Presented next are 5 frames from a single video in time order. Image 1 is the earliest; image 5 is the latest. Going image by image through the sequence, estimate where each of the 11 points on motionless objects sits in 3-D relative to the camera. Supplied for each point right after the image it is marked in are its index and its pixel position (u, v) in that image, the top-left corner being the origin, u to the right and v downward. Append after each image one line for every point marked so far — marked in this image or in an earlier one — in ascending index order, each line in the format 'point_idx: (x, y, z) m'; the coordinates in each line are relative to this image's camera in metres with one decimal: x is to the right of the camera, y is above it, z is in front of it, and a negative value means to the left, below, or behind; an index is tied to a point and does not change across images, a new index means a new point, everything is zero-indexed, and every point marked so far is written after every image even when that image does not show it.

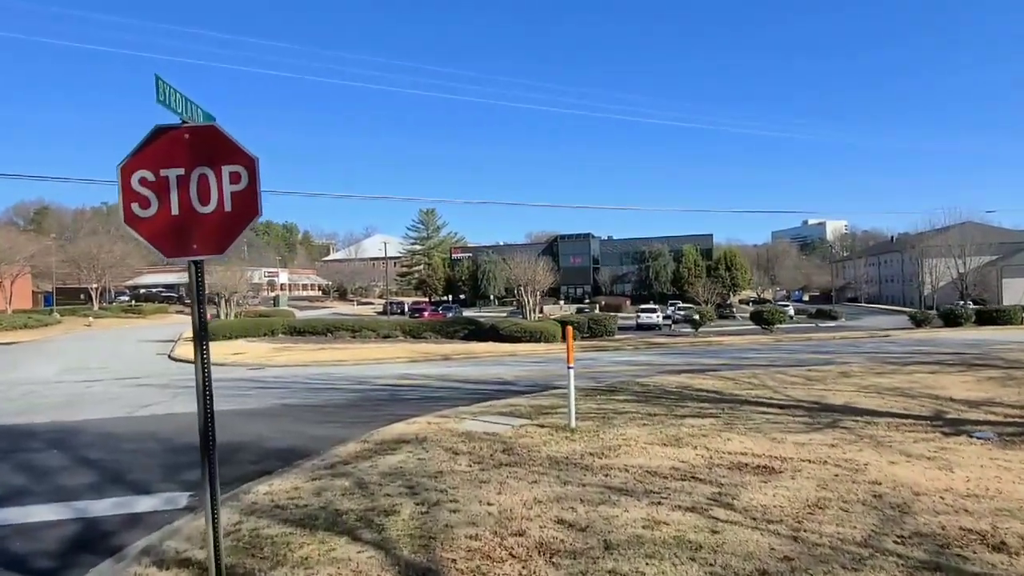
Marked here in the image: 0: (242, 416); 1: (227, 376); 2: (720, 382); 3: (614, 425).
0: (-4.3, -2.0, +10.7) m
1: (-8.1, -2.5, +19.1) m
2: (+4.1, -1.8, +13.1) m
3: (+1.3, -1.8, +8.6) m
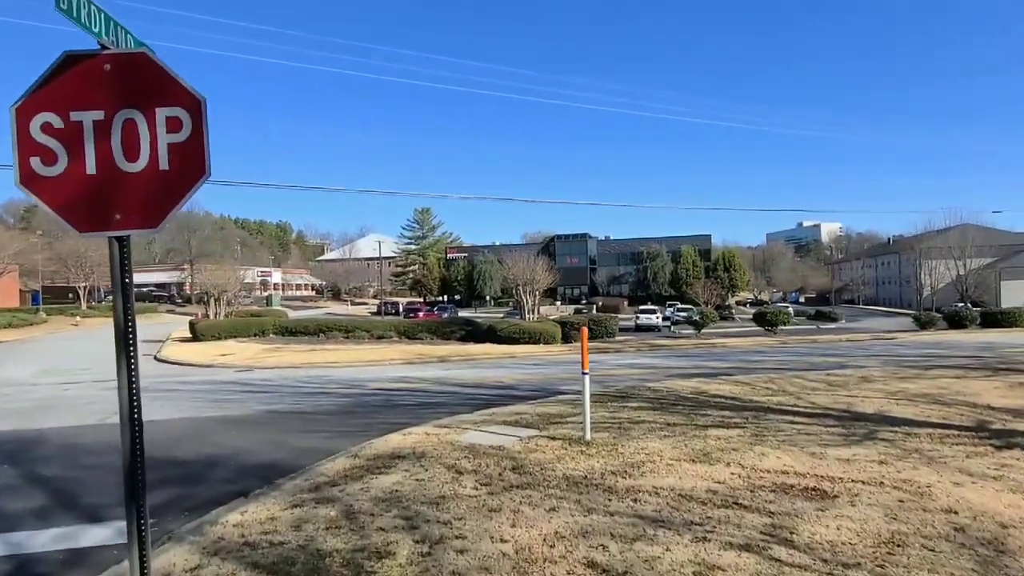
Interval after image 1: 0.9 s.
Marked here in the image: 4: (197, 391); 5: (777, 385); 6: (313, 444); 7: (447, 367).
0: (-4.2, -2.0, +9.8) m
1: (-8.1, -2.4, +18.2) m
2: (+4.1, -1.8, +12.3) m
3: (+1.4, -1.7, +7.8) m
4: (-6.9, -2.3, +14.8) m
5: (+5.0, -1.8, +12.7) m
6: (-2.4, -1.9, +8.1) m
7: (-1.9, -2.3, +20.0) m
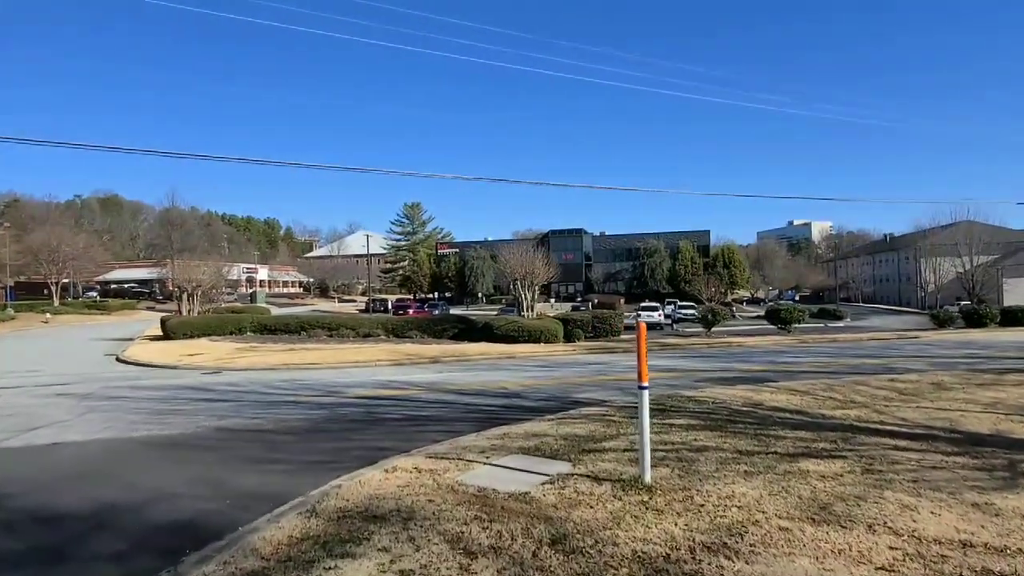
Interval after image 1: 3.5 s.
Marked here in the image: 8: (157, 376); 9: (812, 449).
0: (-4.1, -1.8, +7.6) m
1: (-8.0, -2.2, +15.8) m
2: (+4.2, -1.6, +10.2) m
3: (+1.6, -1.6, +5.6) m
4: (-6.8, -2.1, +12.5) m
5: (+5.1, -1.7, +10.5) m
6: (-2.2, -1.7, +5.9) m
7: (-1.9, -2.1, +17.7) m
8: (-9.3, -2.3, +17.6) m
9: (+3.0, -1.6, +6.8) m
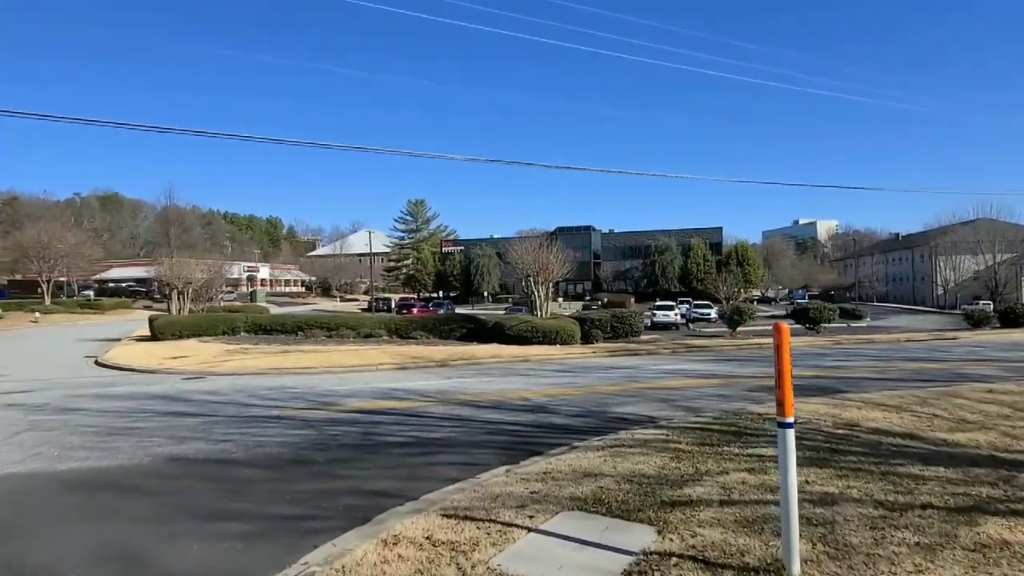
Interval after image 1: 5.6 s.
0: (-3.7, -1.7, +5.7) m
1: (-7.6, -2.1, +14.0) m
2: (+4.6, -1.5, +8.2) m
3: (+2.0, -1.5, +3.7) m
4: (-6.5, -2.0, +10.6) m
5: (+5.5, -1.6, +8.6) m
6: (-1.9, -1.6, +4.0) m
7: (-1.5, -2.0, +15.8) m
8: (-8.9, -2.2, +15.7) m
9: (+3.4, -1.5, +4.9) m
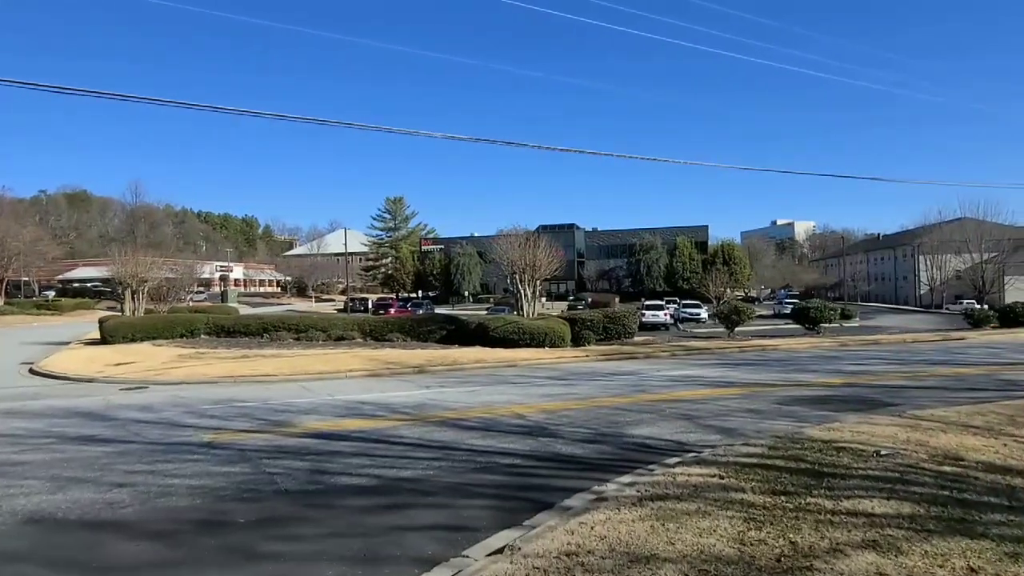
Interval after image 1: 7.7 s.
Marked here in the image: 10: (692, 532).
0: (-3.7, -1.6, +3.7) m
1: (-7.8, -2.1, +11.9) m
2: (+4.6, -1.5, +6.5) m
3: (+2.0, -1.4, +1.8) m
4: (-6.6, -1.9, +8.6) m
5: (+5.4, -1.5, +6.9) m
6: (-1.8, -1.5, +2.0) m
7: (-1.7, -2.0, +13.9) m
8: (-9.1, -2.1, +13.6) m
9: (+3.4, -1.4, +3.1) m
10: (+1.1, -1.4, +3.9) m
